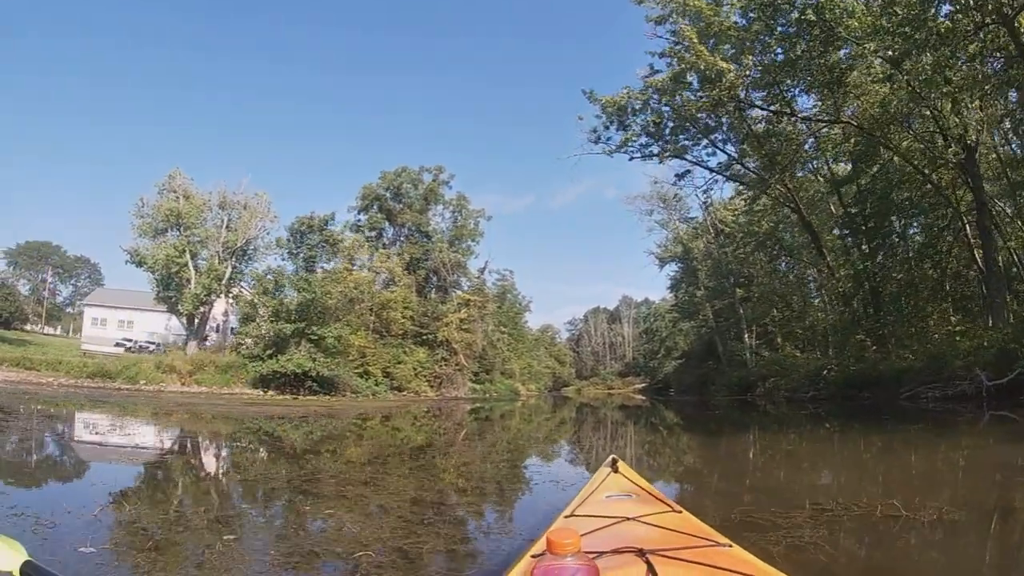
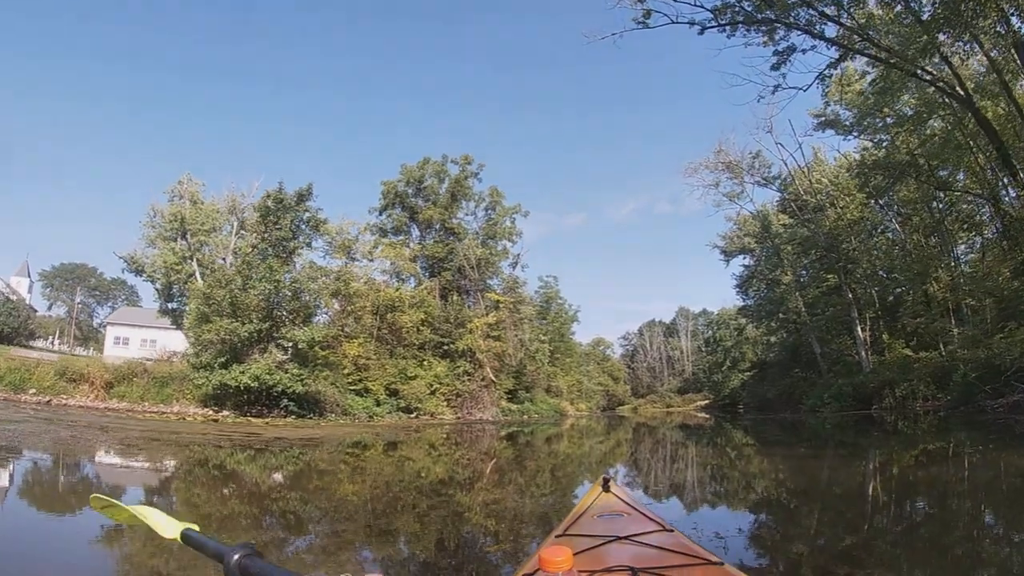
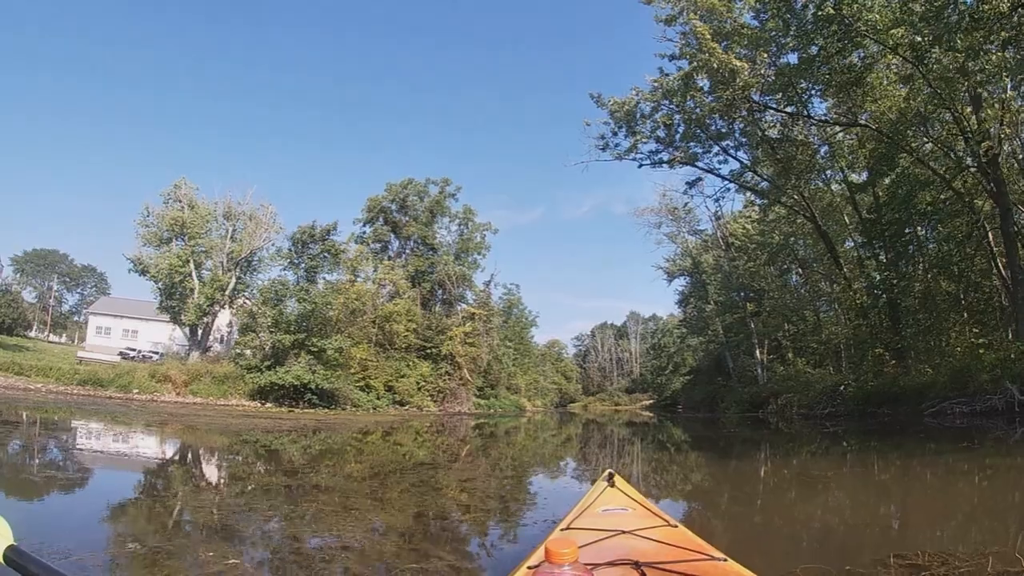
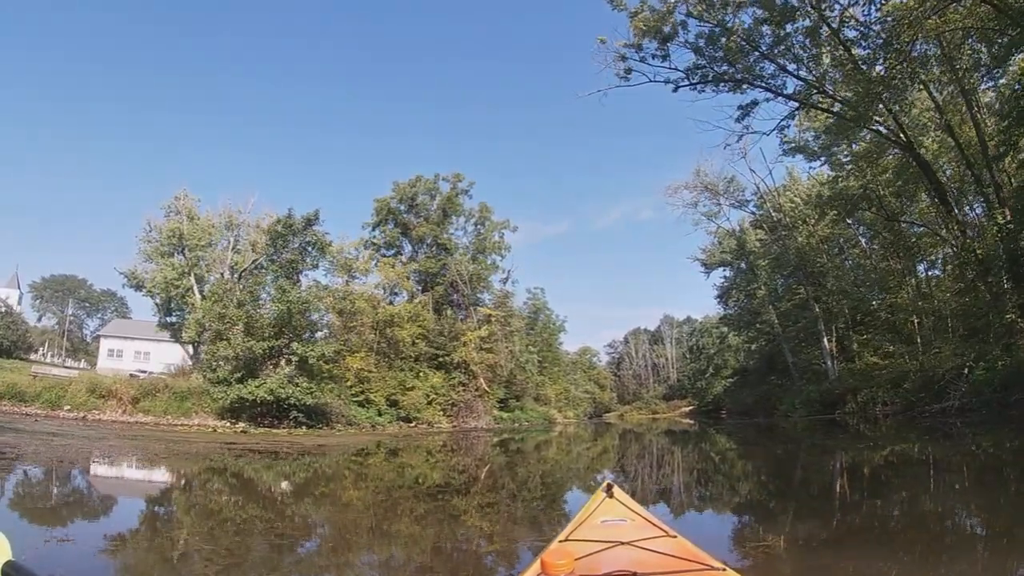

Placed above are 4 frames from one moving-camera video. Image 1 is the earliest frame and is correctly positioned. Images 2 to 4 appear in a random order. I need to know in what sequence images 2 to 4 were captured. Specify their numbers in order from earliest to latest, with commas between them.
3, 4, 2
